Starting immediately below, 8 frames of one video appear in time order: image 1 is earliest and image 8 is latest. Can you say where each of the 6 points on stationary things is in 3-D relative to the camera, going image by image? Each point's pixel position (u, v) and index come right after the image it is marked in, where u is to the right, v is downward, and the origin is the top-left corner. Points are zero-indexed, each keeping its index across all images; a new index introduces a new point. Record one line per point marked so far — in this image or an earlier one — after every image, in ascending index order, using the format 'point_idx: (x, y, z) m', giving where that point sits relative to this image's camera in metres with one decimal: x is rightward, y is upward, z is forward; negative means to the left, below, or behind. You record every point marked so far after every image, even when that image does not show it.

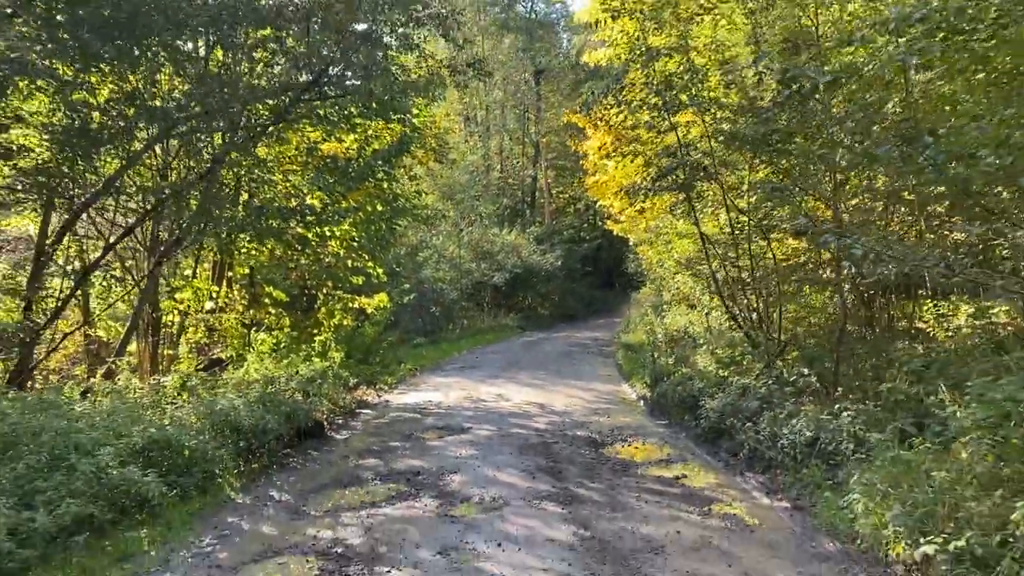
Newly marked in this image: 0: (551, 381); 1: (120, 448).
0: (+0.7, -1.7, +14.7) m
1: (-3.5, -1.4, +7.3) m
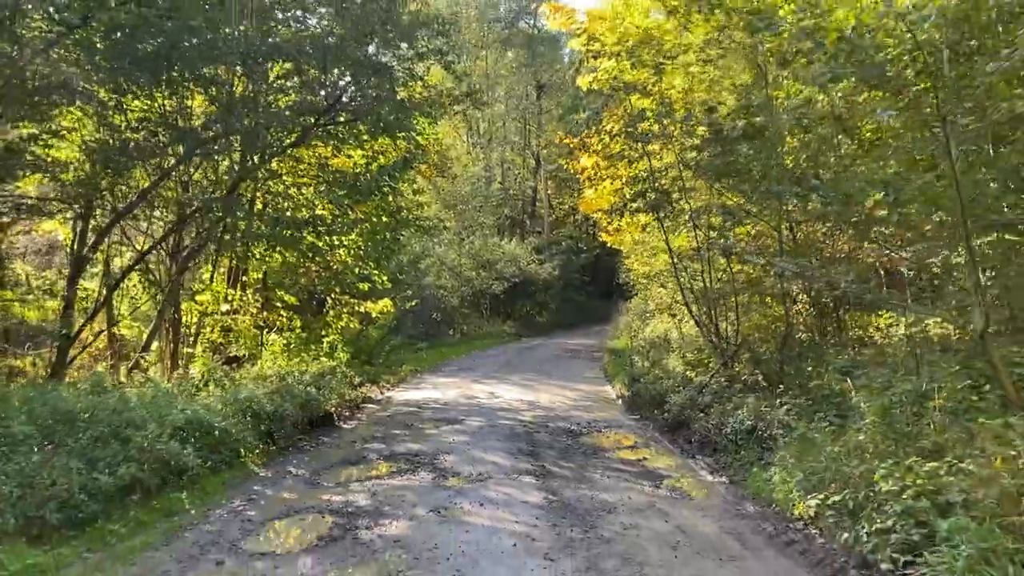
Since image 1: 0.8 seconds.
0: (+0.6, -1.9, +15.9) m
1: (-3.7, -1.4, +8.6) m
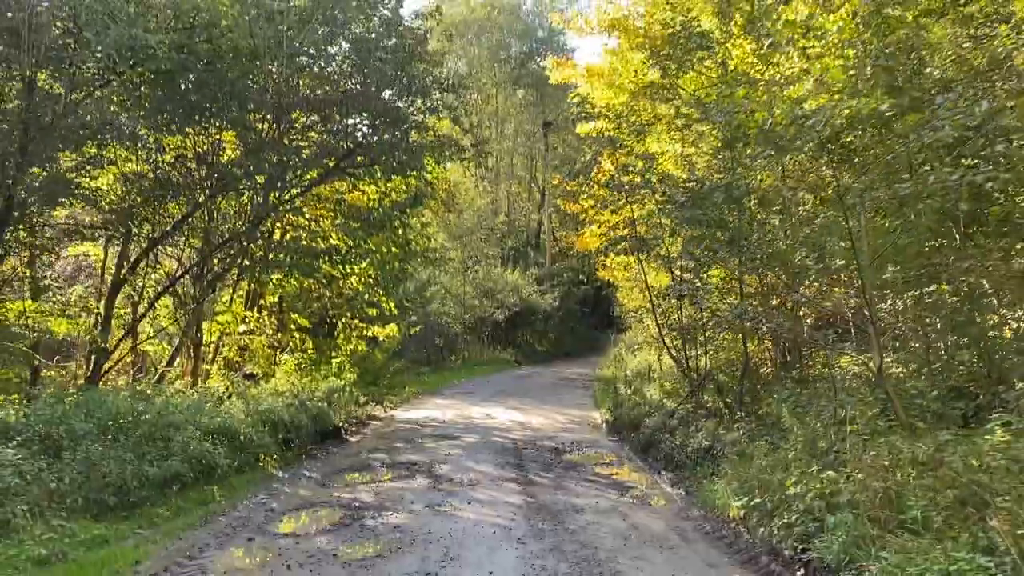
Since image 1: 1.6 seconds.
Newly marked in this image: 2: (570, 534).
0: (+0.4, -2.5, +17.1) m
1: (-3.8, -1.7, +9.8) m
2: (+0.5, -2.1, +7.0) m
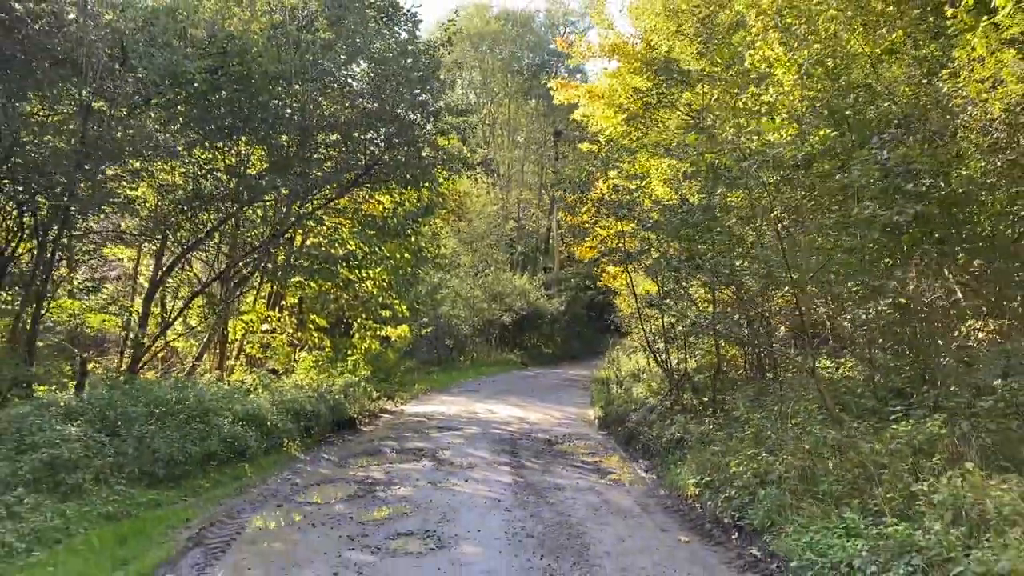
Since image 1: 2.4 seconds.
0: (+0.5, -2.7, +18.4) m
1: (-3.9, -1.7, +11.2) m
2: (+0.4, -2.2, +8.3) m
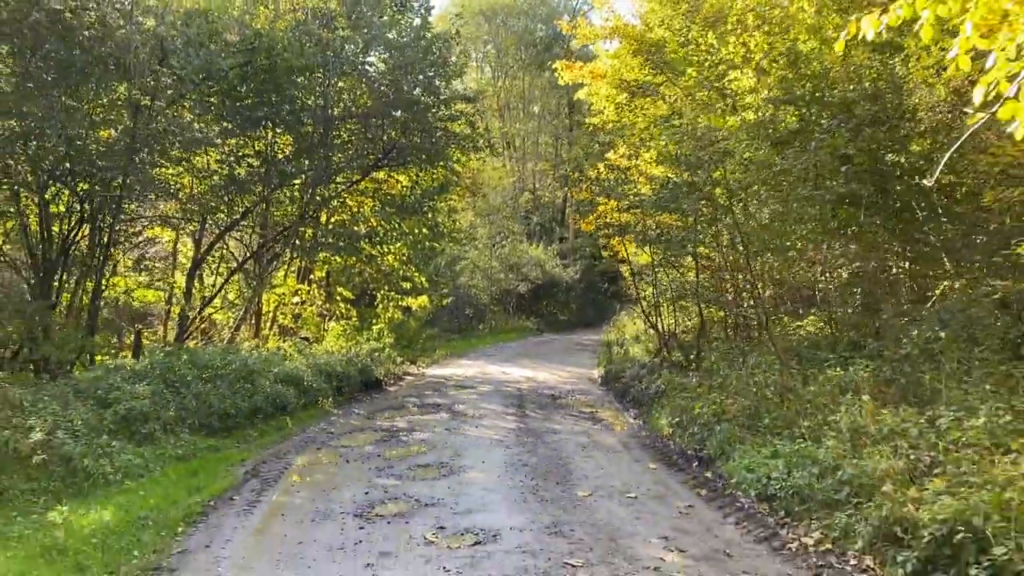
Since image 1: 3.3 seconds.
0: (+0.8, -1.9, +19.9) m
1: (-3.8, -1.4, +12.8) m
2: (+0.4, -1.9, +9.8) m
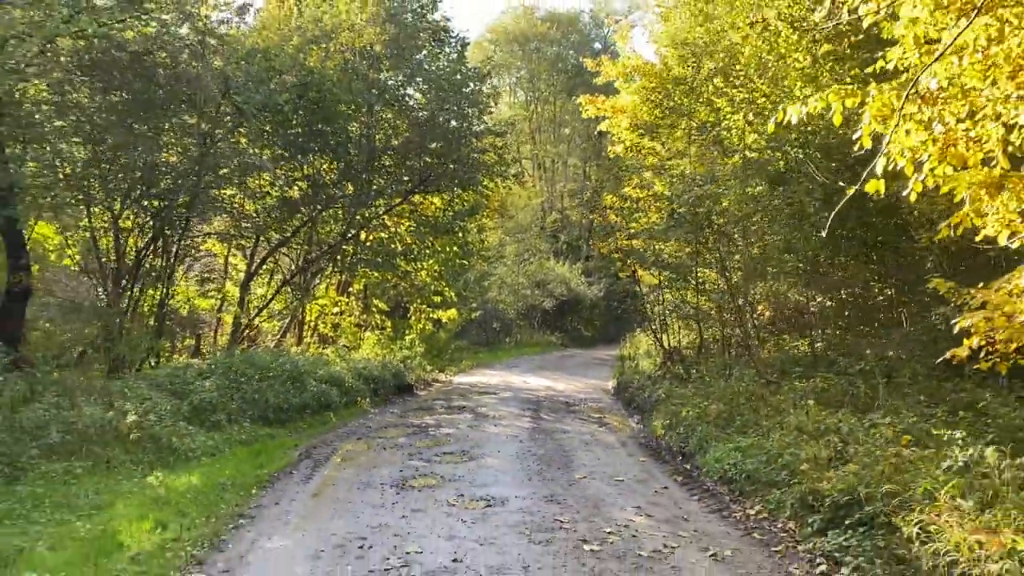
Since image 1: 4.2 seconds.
0: (+1.4, -2.4, +21.4) m
1: (-3.5, -1.6, +14.5) m
2: (+0.6, -2.1, +11.3) m
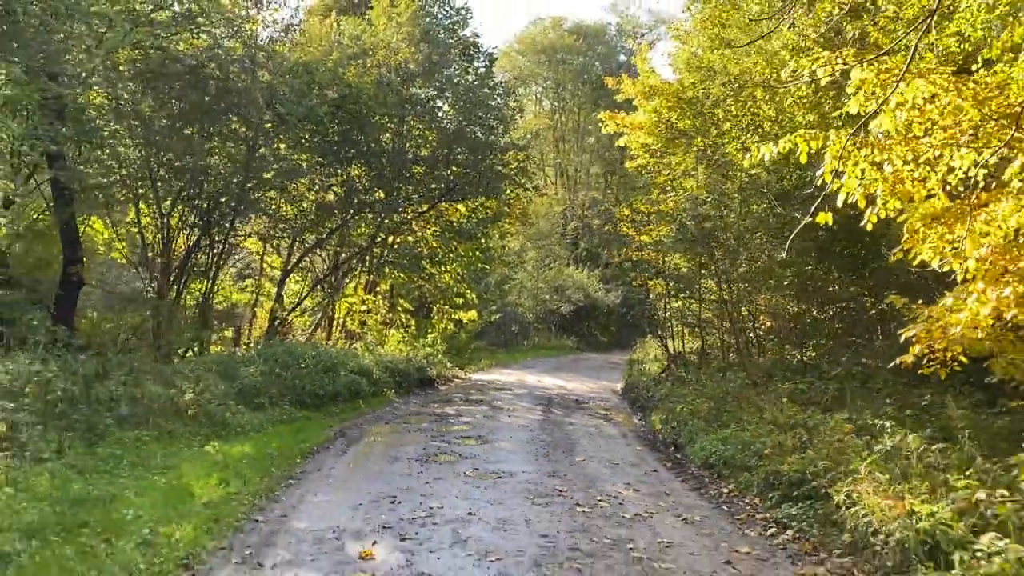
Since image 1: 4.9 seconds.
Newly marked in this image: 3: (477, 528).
0: (+1.8, -2.5, +22.6) m
1: (-3.2, -1.6, +15.8) m
2: (+0.8, -2.2, +12.6) m
3: (-0.3, -2.0, +6.7) m
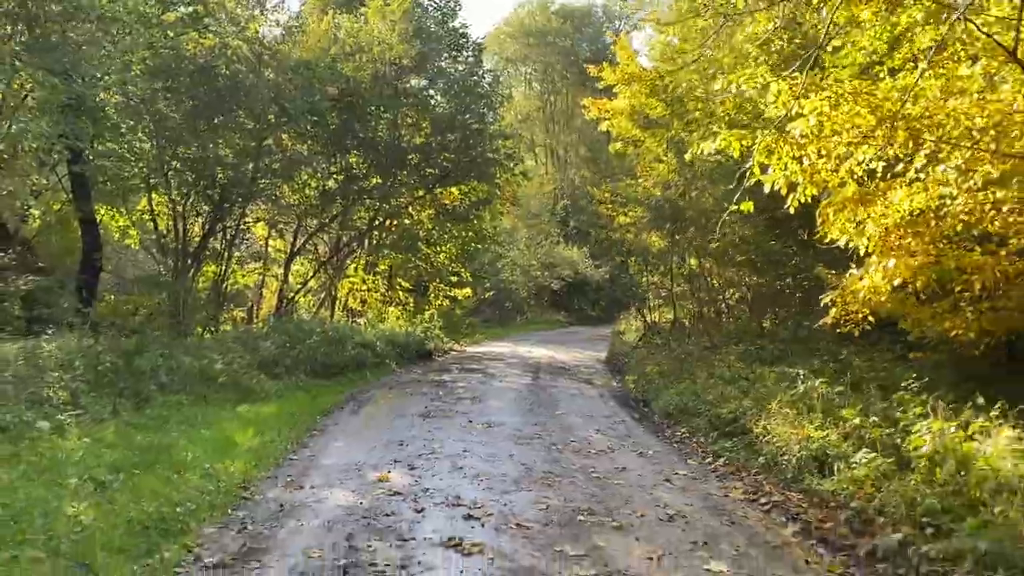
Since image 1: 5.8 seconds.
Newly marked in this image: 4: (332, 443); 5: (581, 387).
0: (+1.6, -1.8, +24.3) m
1: (-3.4, -1.1, +17.4) m
2: (+0.6, -1.8, +14.2) m
3: (-0.4, -1.8, +8.3) m
4: (-2.2, -1.8, +9.6) m
5: (+1.3, -1.9, +15.0) m
